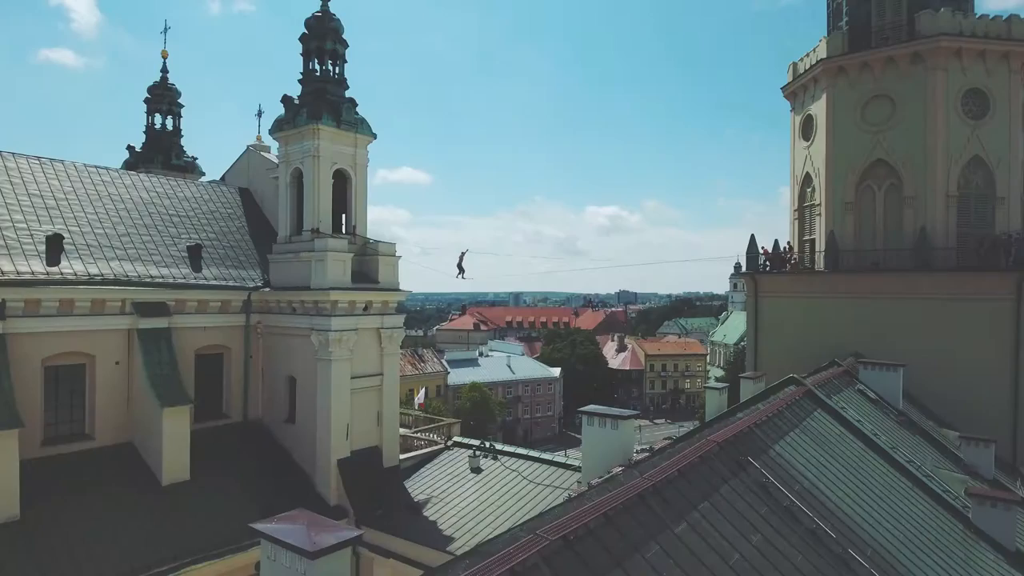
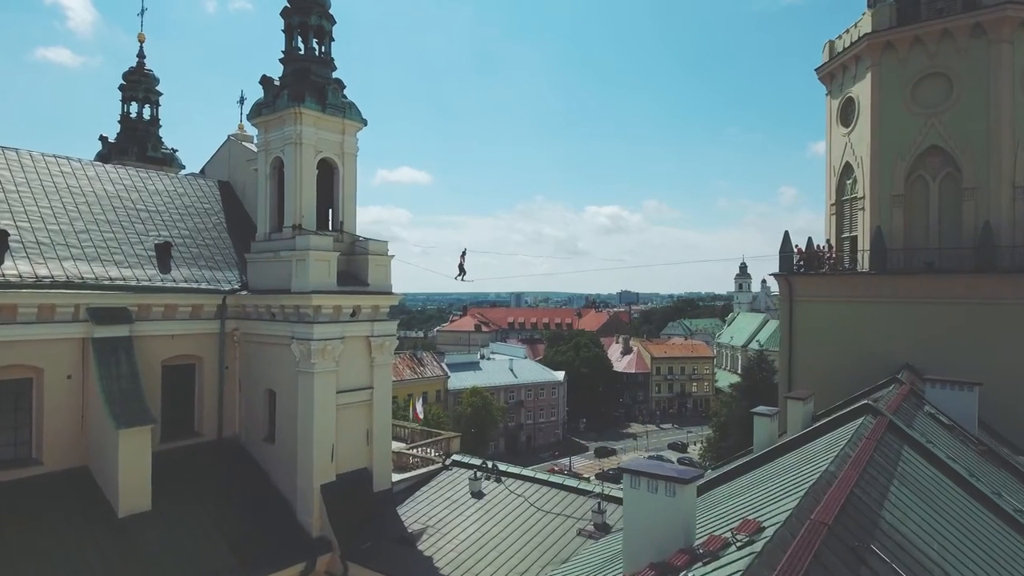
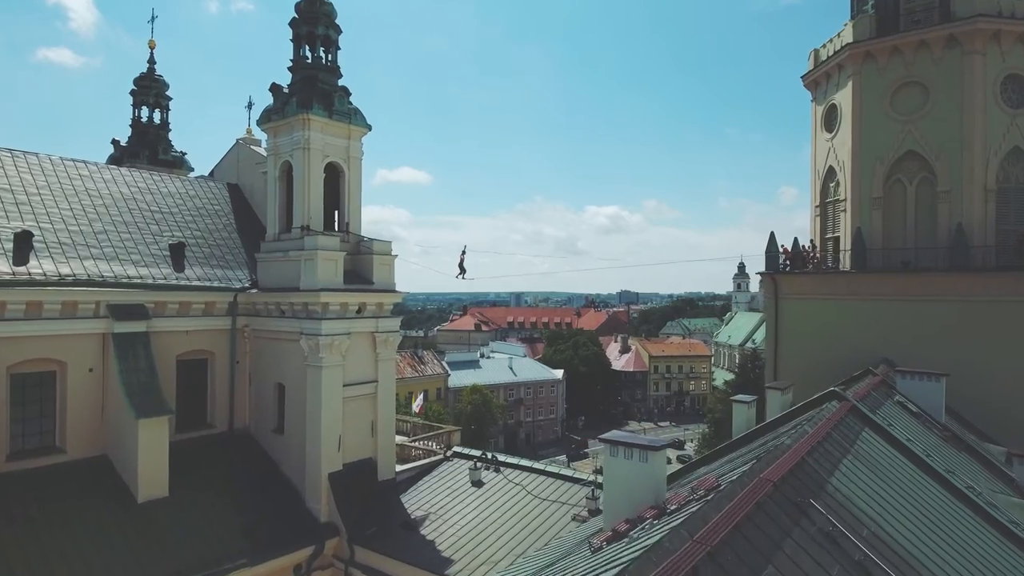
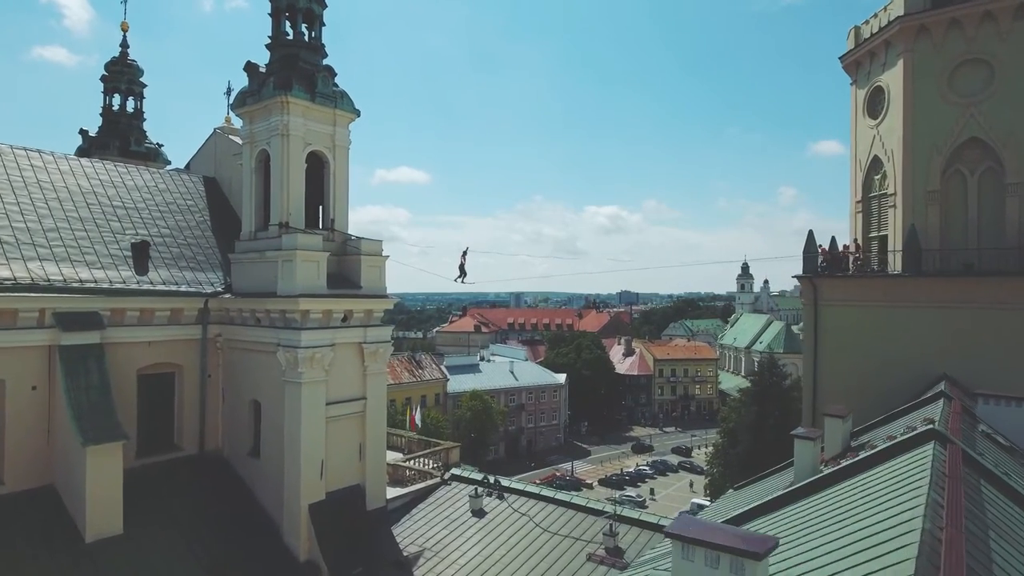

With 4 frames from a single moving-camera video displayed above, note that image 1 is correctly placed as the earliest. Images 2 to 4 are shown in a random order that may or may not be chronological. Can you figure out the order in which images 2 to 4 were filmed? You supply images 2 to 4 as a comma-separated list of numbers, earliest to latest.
3, 2, 4
